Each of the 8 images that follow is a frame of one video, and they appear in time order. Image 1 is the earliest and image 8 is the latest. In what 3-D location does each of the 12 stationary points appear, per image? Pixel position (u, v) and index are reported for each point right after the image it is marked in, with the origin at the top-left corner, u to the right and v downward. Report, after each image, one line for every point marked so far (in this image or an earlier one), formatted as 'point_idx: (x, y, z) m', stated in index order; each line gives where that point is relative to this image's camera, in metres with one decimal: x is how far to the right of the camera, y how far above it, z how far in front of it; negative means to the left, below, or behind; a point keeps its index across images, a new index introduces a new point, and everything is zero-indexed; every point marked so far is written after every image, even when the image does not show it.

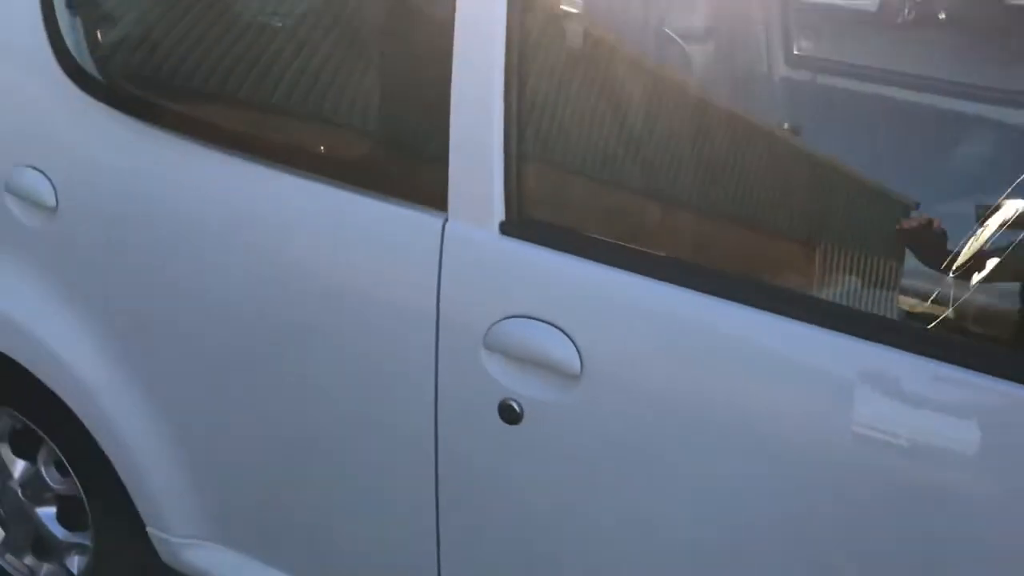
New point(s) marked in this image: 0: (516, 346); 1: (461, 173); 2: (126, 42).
0: (0.0, 0.0, +1.3) m
1: (-0.1, +0.2, +1.4) m
2: (-0.6, +0.4, +1.6) m
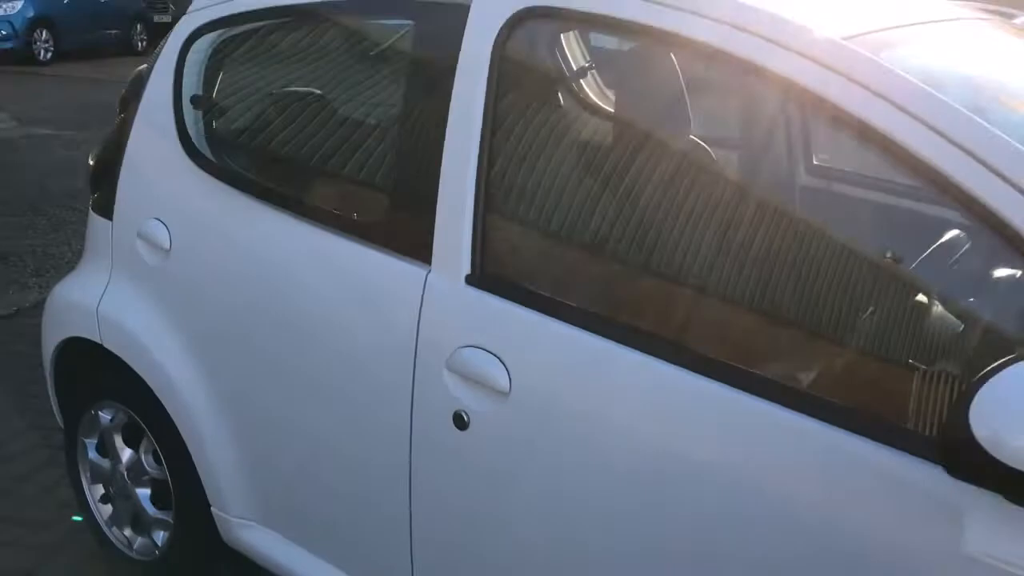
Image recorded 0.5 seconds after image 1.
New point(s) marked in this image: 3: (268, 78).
0: (-0.1, -0.1, +1.7) m
1: (-0.1, +0.1, +1.8) m
2: (-0.5, +0.3, +2.1) m
3: (-0.5, +0.4, +2.1) m
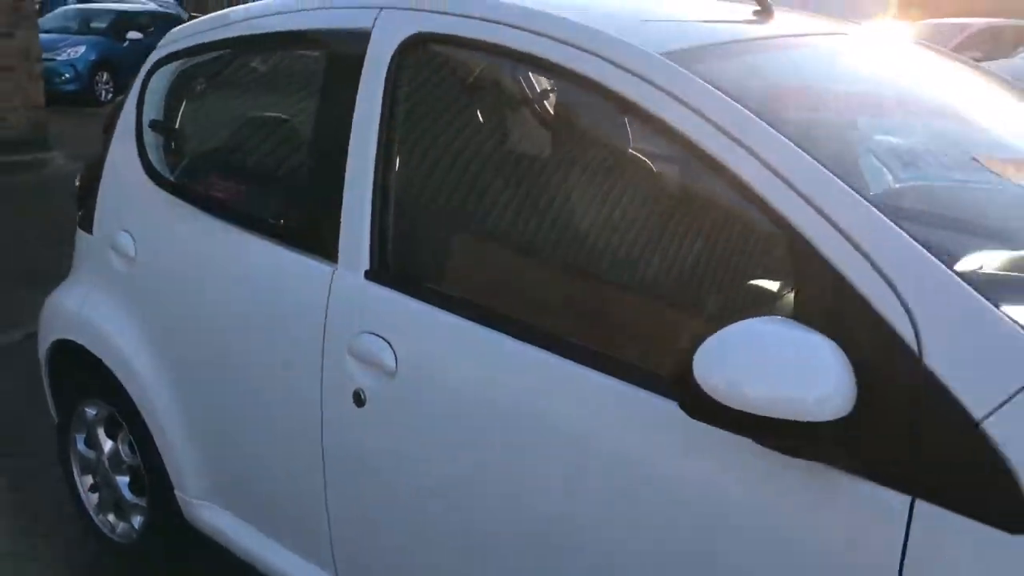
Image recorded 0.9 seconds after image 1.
0: (-0.3, -0.1, +1.9) m
1: (-0.3, +0.1, +2.0) m
2: (-0.7, +0.3, +2.4) m
3: (-0.6, +0.4, +2.4) m
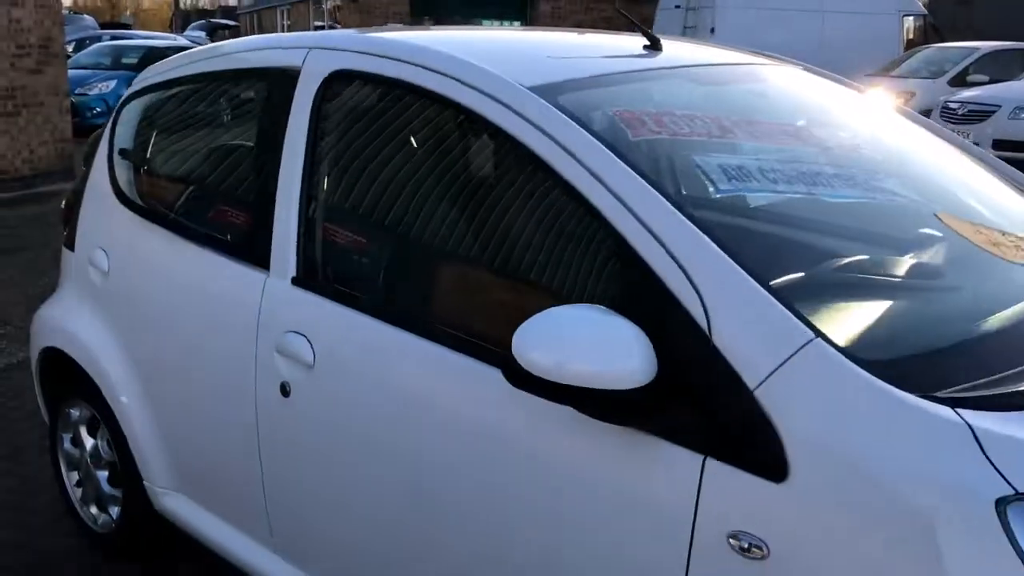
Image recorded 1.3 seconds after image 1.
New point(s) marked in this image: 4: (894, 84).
0: (-0.5, -0.1, +2.2) m
1: (-0.5, +0.1, +2.3) m
2: (-0.9, +0.3, +2.7) m
3: (-0.8, +0.4, +2.7) m
4: (+4.6, +2.4, +12.8) m
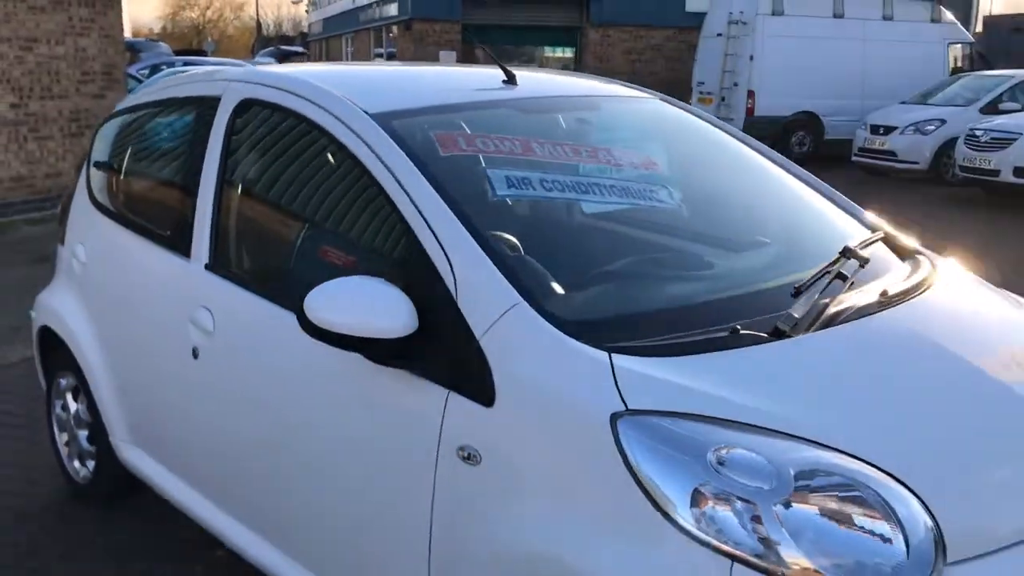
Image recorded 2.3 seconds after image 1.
0: (-0.8, -0.1, +2.7) m
1: (-0.9, +0.1, +2.8) m
2: (-1.2, +0.3, +3.3) m
3: (-1.1, +0.5, +3.3) m
4: (+5.1, +2.1, +13.0) m
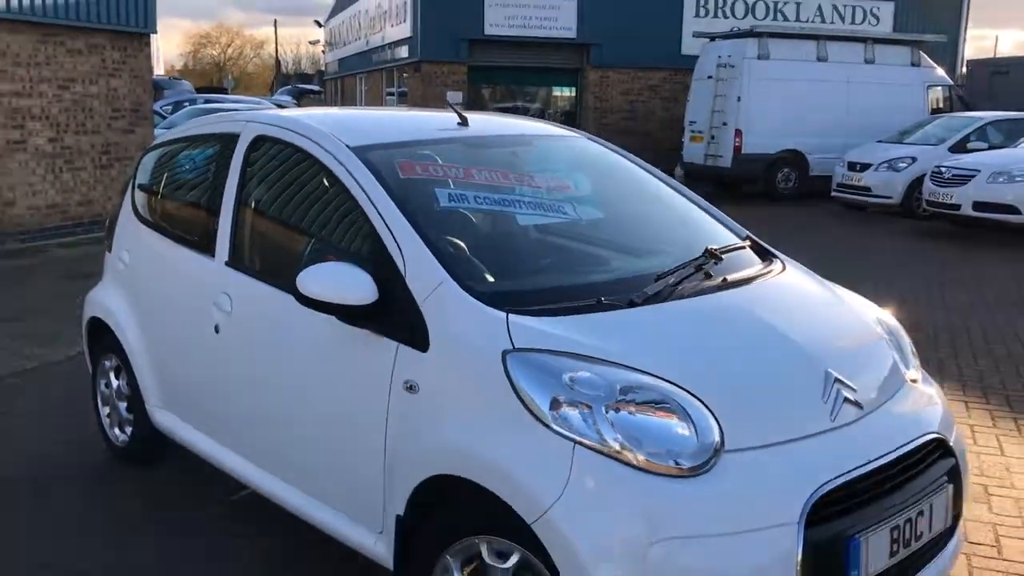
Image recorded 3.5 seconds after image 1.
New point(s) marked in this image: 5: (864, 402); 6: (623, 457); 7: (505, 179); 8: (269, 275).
0: (-1.0, 0.0, +3.6) m
1: (-1.0, +0.2, +3.7) m
2: (-1.4, +0.4, +4.1) m
3: (-1.3, +0.5, +4.1) m
4: (+5.0, +1.7, +13.8) m
5: (+1.0, -0.3, +2.8) m
6: (+0.3, -0.4, +2.4) m
7: (0.0, +0.4, +3.5) m
8: (-0.8, 0.0, +3.4) m
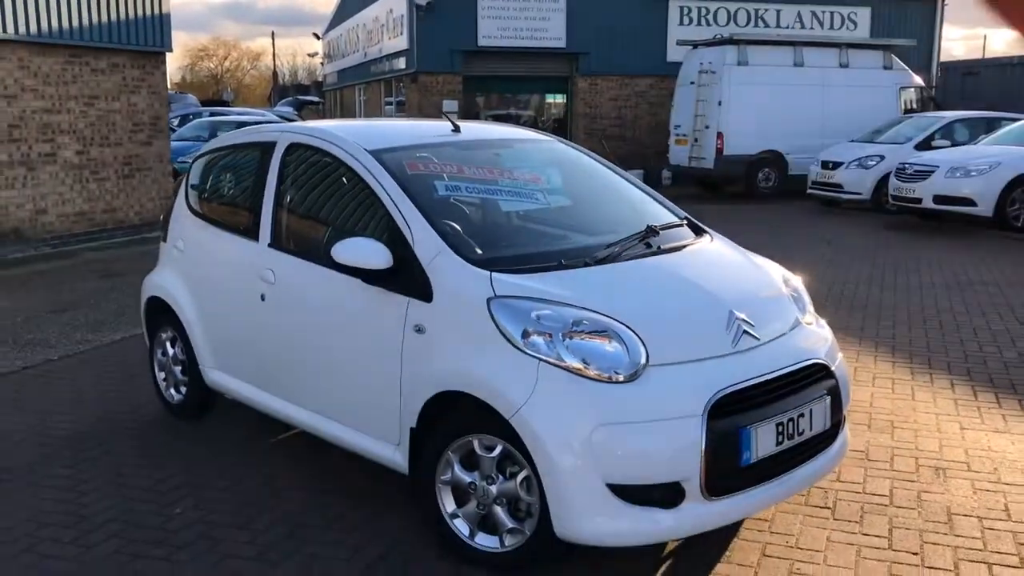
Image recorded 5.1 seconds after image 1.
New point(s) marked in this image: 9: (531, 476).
0: (-1.1, +0.1, +4.5) m
1: (-1.1, +0.3, +4.6) m
2: (-1.5, +0.5, +5.0) m
3: (-1.4, +0.6, +5.0) m
4: (+4.9, +1.8, +14.7) m
5: (+0.9, -0.2, +3.7) m
6: (+0.2, -0.3, +3.3) m
7: (-0.1, +0.5, +4.4) m
8: (-0.9, +0.1, +4.3) m
9: (+0.1, -0.6, +3.4) m
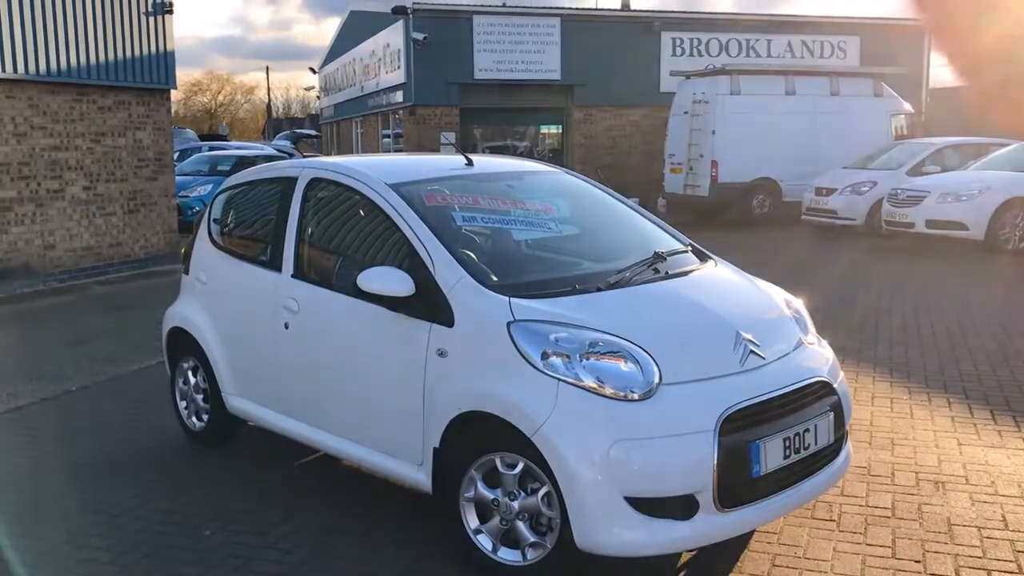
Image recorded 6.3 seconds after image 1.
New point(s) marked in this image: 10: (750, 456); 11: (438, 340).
0: (-1.0, -0.1, +4.6) m
1: (-1.0, +0.1, +4.8) m
2: (-1.4, +0.3, +5.2) m
3: (-1.3, +0.4, +5.2) m
4: (+4.9, +1.4, +15.0) m
5: (+1.0, -0.2, +3.8) m
6: (+0.3, -0.3, +3.5) m
7: (-0.1, +0.4, +4.6) m
8: (-0.8, 0.0, +4.5) m
9: (+0.1, -0.7, +3.5) m
10: (+0.8, -0.6, +3.5) m
11: (-0.3, -0.2, +3.9) m
